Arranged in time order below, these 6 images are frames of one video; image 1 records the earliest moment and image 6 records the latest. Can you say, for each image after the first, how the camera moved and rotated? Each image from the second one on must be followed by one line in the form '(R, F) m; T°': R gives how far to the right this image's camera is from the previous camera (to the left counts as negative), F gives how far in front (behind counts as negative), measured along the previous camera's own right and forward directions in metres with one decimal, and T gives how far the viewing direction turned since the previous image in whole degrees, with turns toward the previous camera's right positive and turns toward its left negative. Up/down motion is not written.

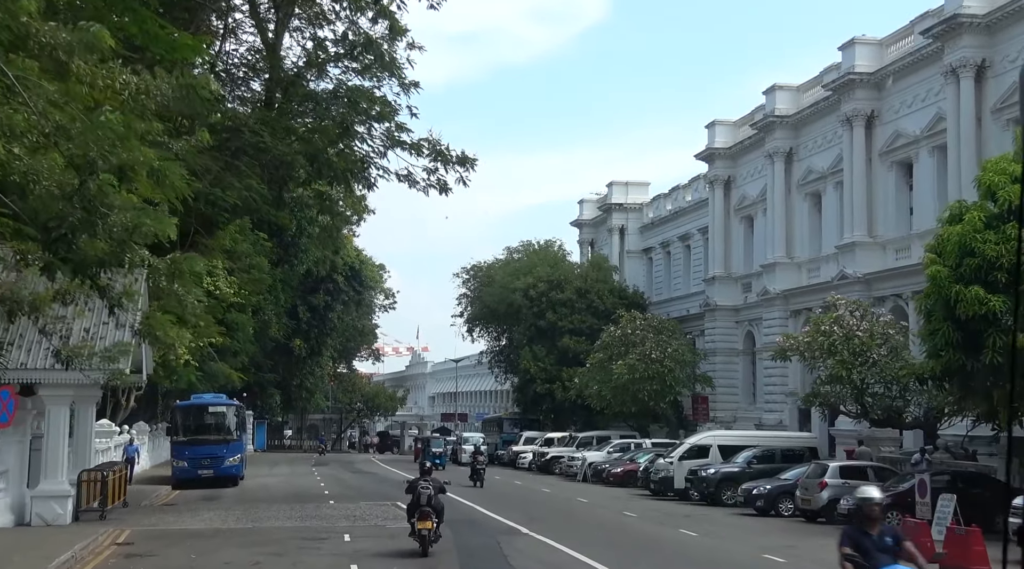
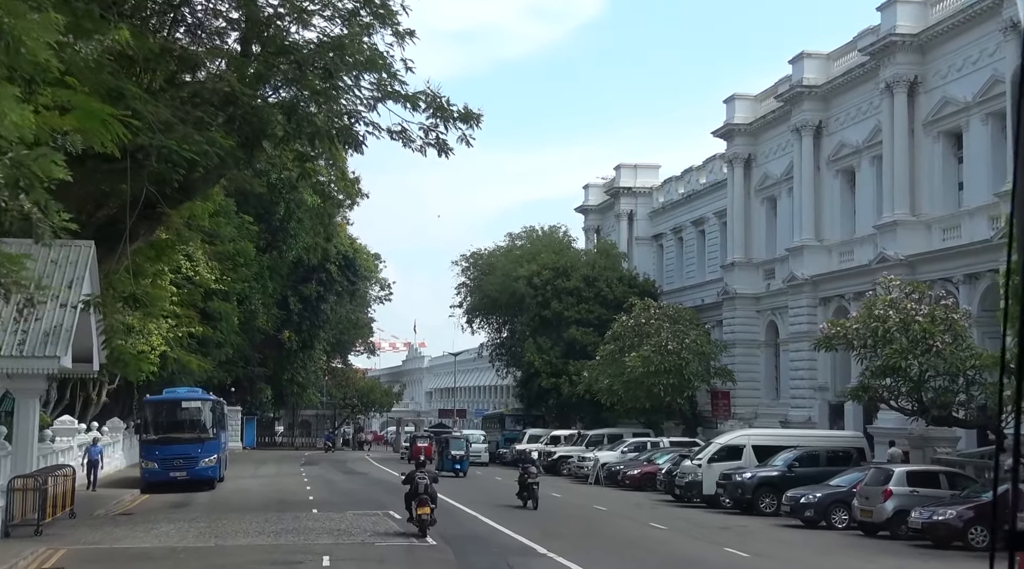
(-0.2, +3.7) m; 0°
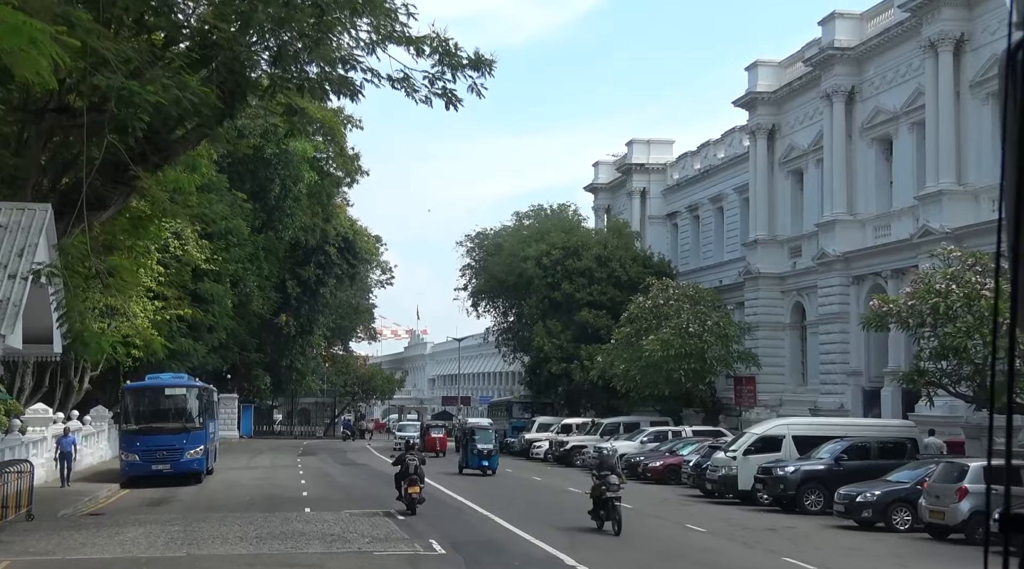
(-0.2, +2.8) m; 0°
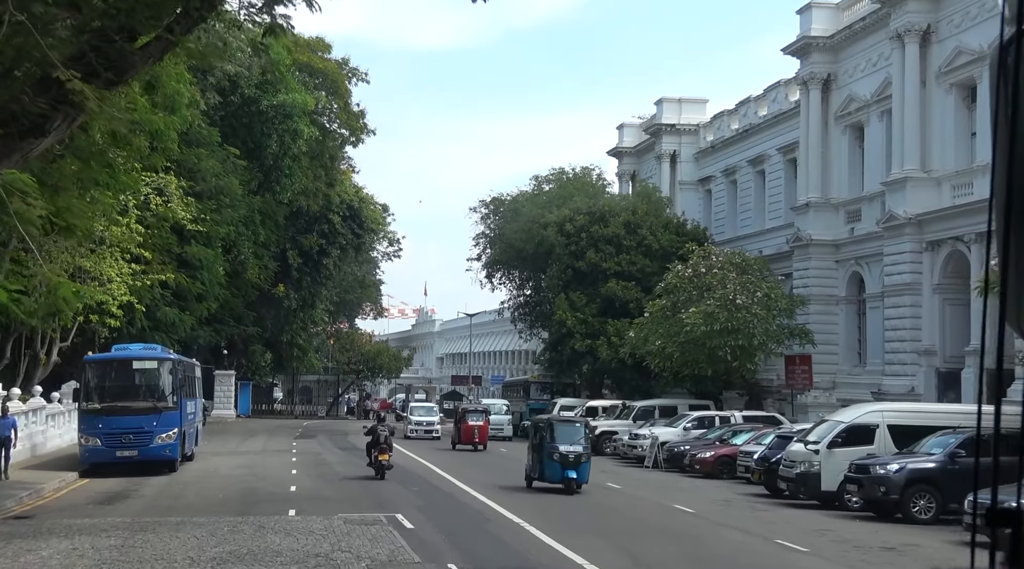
(-0.4, +4.7) m; 0°
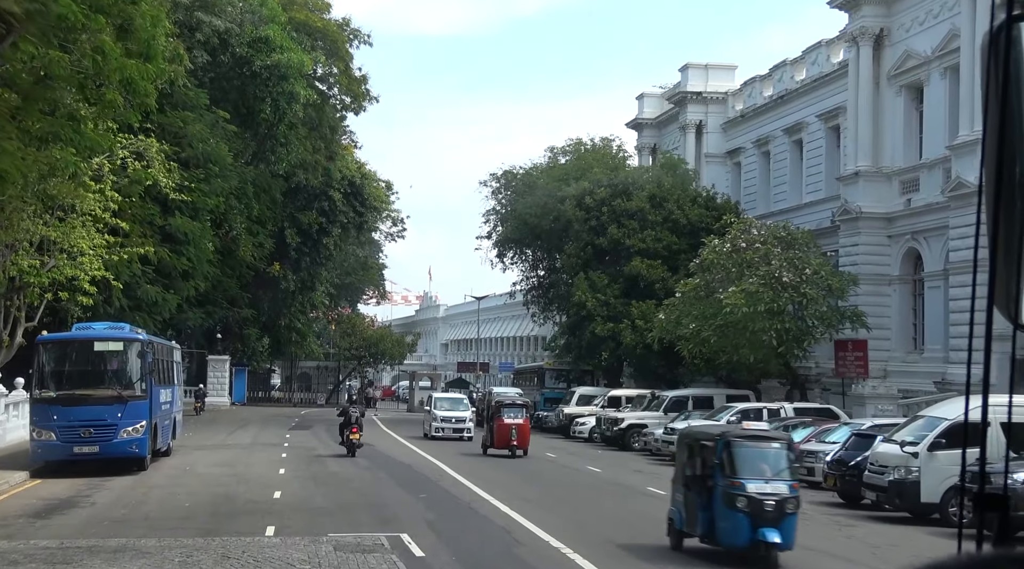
(-0.4, +3.8) m; 0°
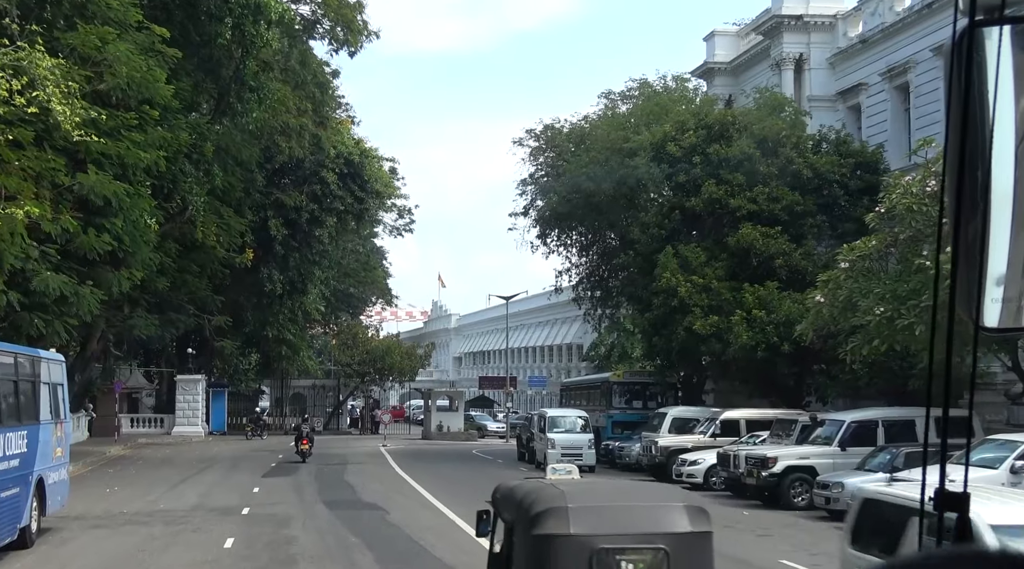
(-1.3, +12.0) m; 0°
